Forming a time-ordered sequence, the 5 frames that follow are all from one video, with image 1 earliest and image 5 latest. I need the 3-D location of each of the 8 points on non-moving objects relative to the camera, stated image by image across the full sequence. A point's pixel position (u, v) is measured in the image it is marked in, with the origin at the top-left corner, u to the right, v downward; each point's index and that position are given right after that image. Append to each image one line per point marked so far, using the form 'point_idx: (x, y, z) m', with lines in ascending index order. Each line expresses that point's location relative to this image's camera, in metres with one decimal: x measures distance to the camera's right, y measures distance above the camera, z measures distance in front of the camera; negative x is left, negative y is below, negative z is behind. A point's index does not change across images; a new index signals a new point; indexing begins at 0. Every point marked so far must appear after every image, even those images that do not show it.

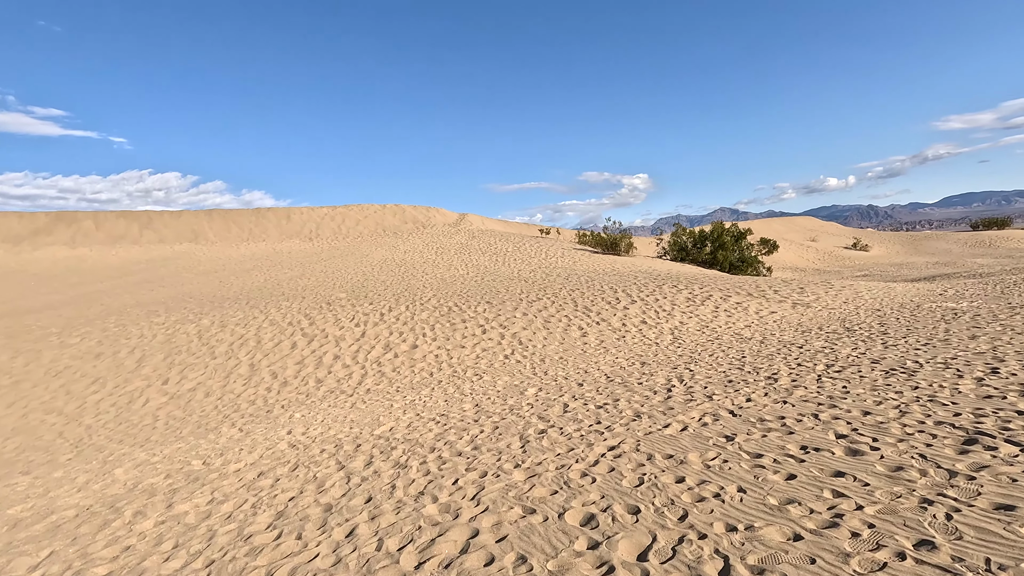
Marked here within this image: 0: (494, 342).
0: (-0.3, -0.9, +9.1) m
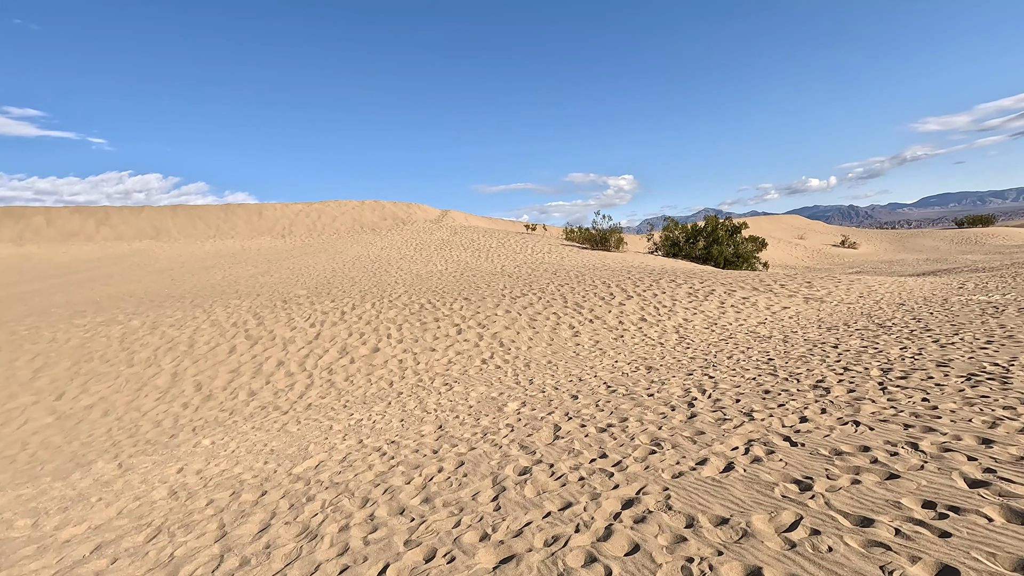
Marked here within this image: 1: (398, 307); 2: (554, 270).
0: (-0.6, -0.8, +7.7) m
1: (-2.1, -0.4, +9.7) m
2: (+1.2, +0.5, +14.7) m
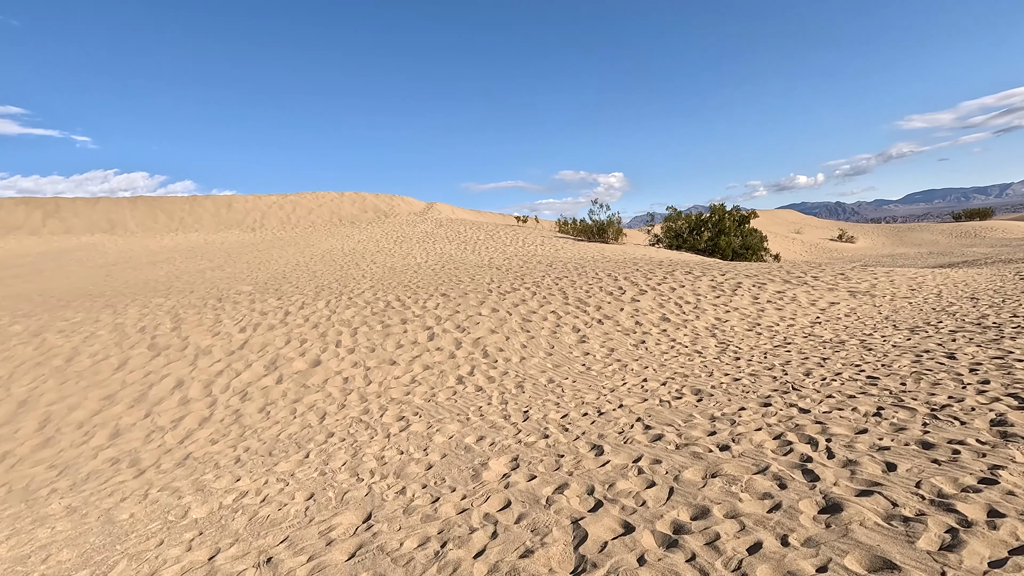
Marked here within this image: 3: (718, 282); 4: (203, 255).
0: (-0.8, -0.7, +5.8) m
1: (-2.3, -0.3, +7.7) m
2: (+0.9, +0.6, +12.8) m
3: (+3.9, +0.1, +9.9) m
4: (-9.8, +1.0, +16.6) m
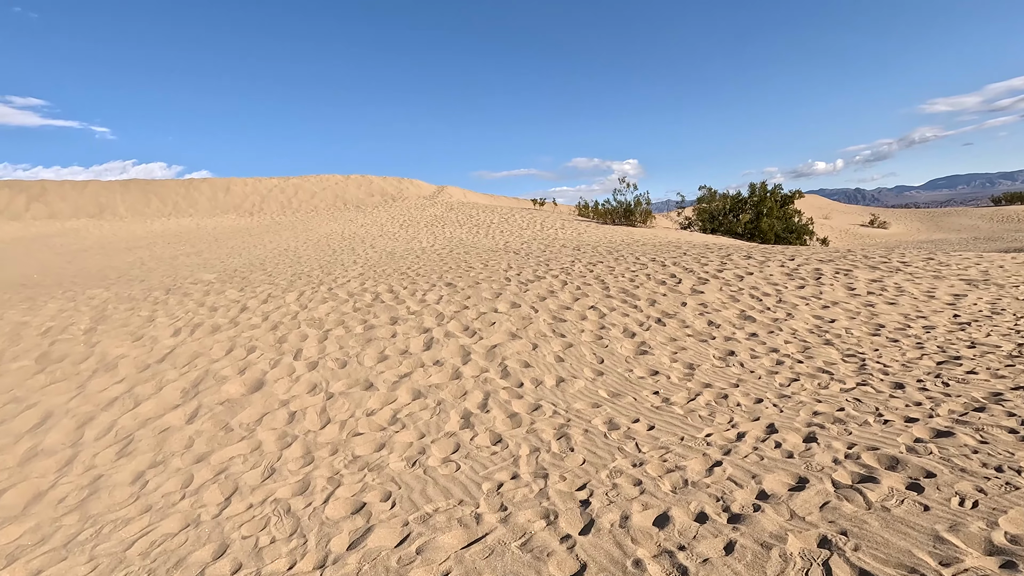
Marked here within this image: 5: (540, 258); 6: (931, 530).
0: (-0.5, -0.6, +4.0) m
1: (-2.0, -0.2, +5.9) m
2: (+1.3, +0.9, +10.9) m
3: (+4.2, +0.3, +7.9) m
4: (-9.2, +1.4, +15.0) m
5: (+0.5, +0.5, +9.1) m
6: (+1.4, -0.8, +1.8) m
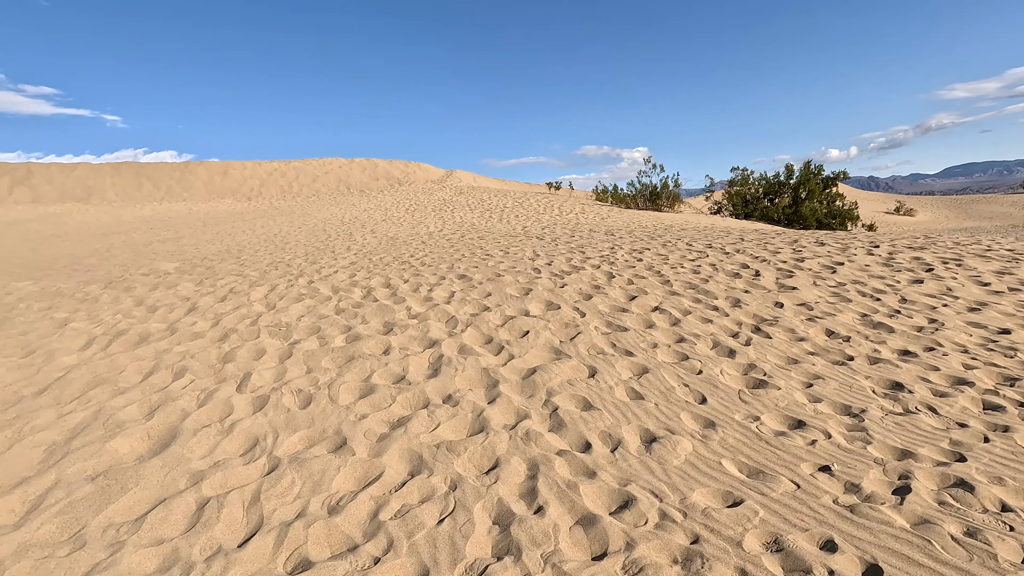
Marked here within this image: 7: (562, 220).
0: (-0.2, -0.6, +2.5) m
1: (-1.7, -0.1, +4.5) m
2: (+1.7, +1.0, +9.4) m
3: (+4.5, +0.4, +6.4) m
4: (-8.8, +1.6, +13.6) m
5: (+0.8, +0.6, +7.6) m
6: (+1.7, -0.9, +0.3) m
7: (+1.2, +1.7, +12.6) m
